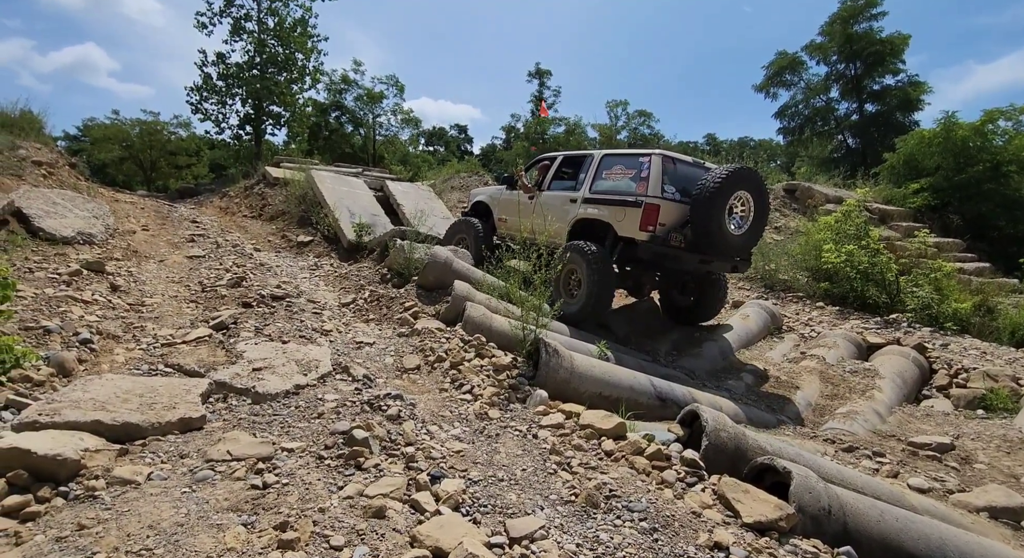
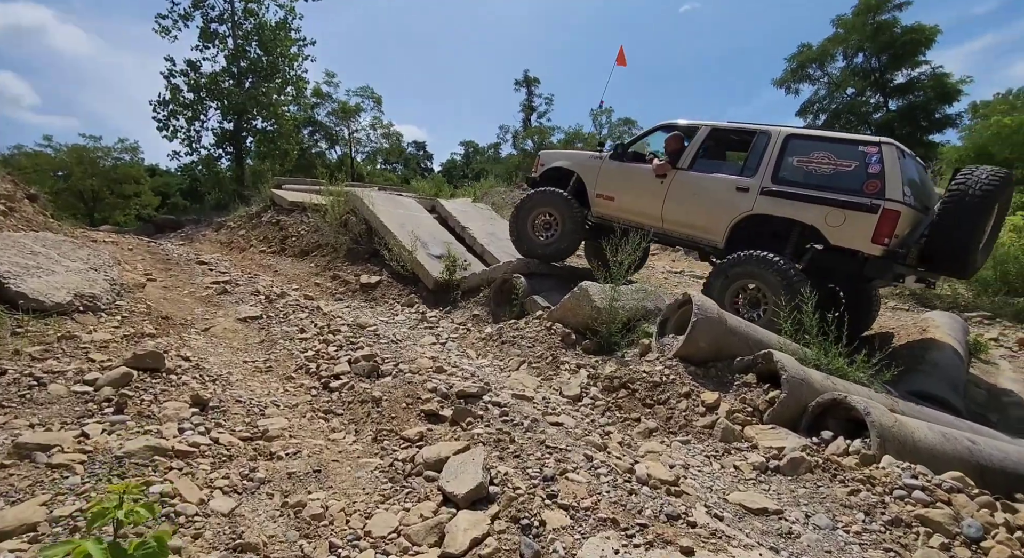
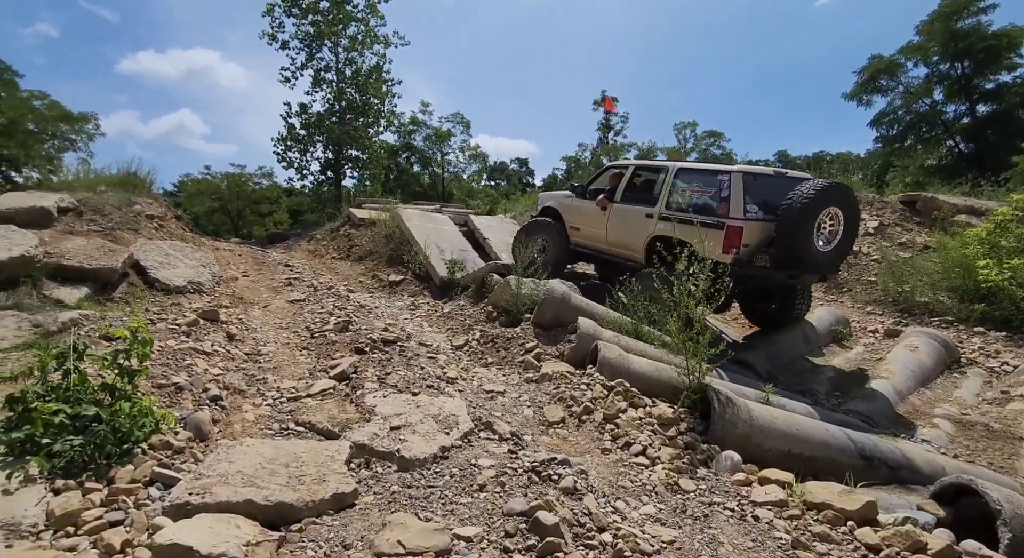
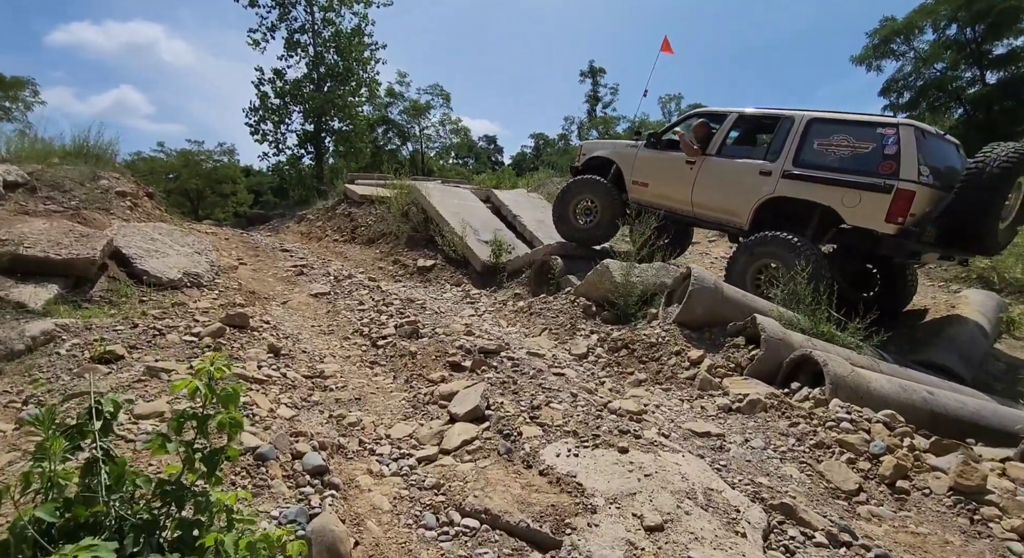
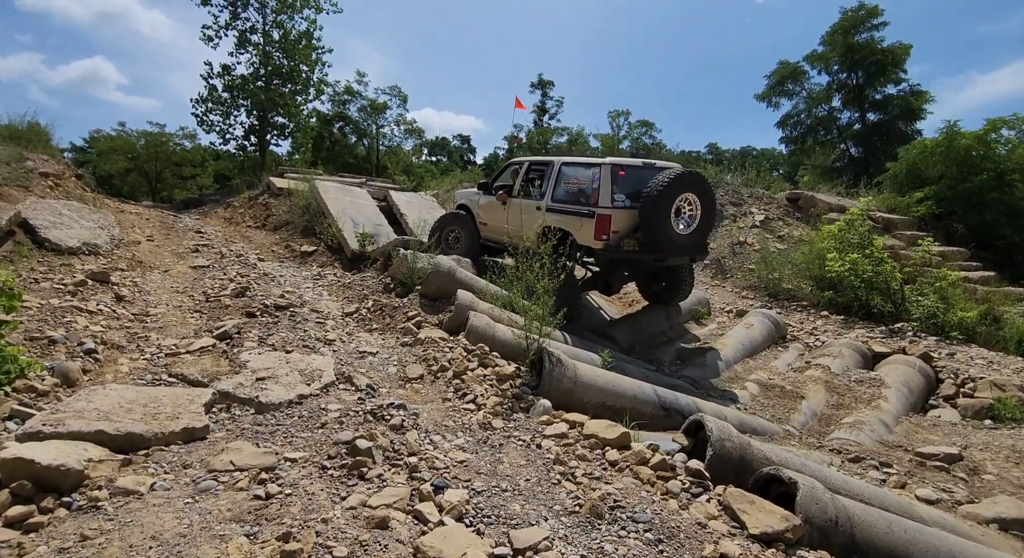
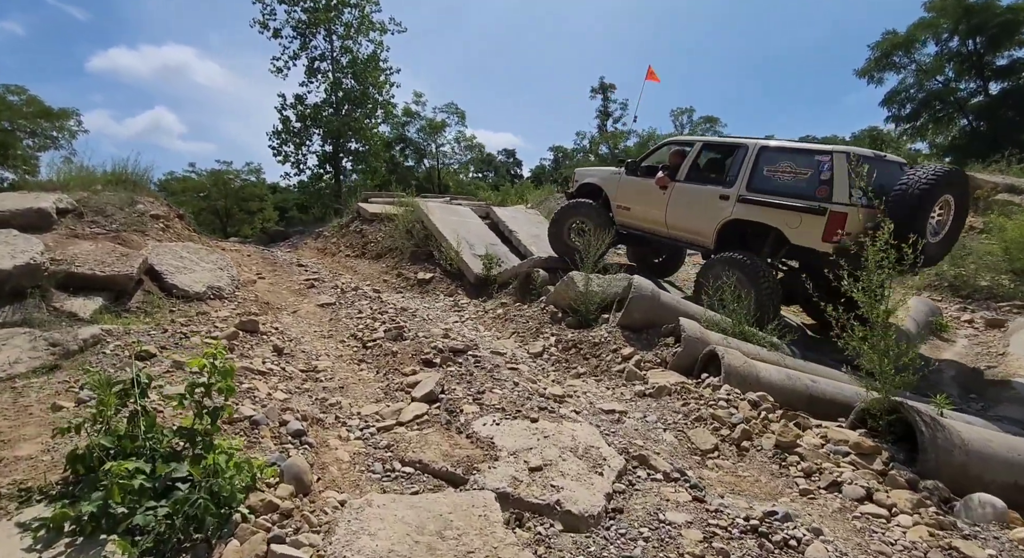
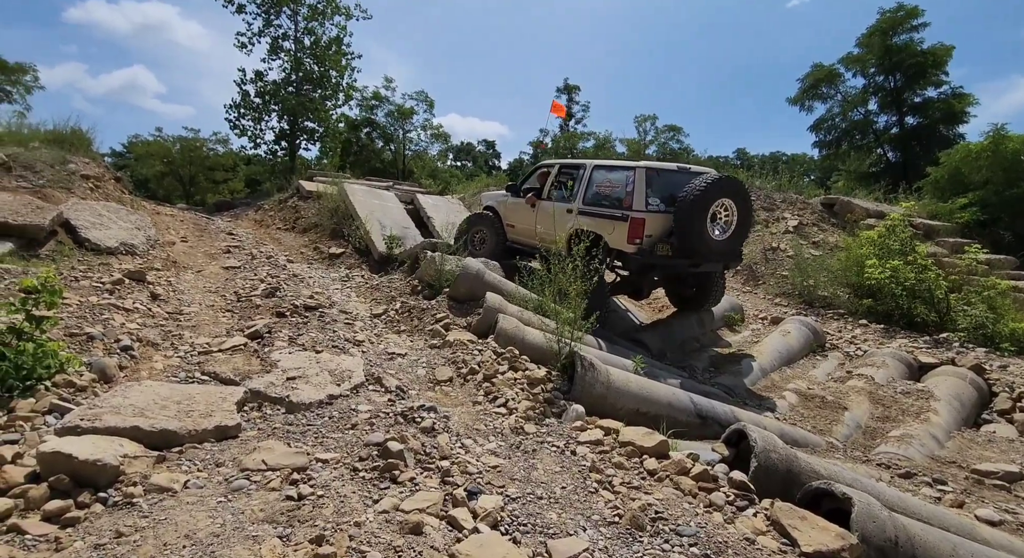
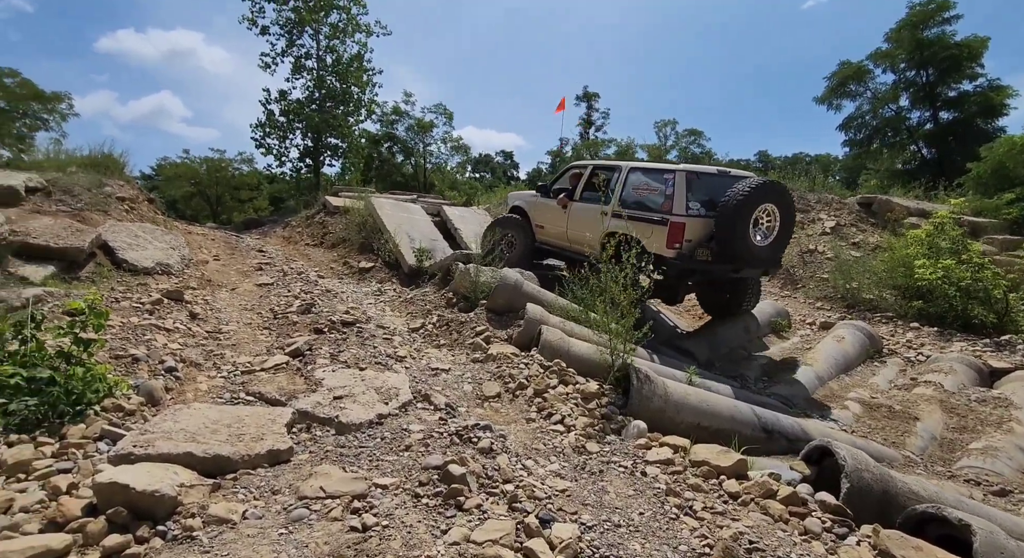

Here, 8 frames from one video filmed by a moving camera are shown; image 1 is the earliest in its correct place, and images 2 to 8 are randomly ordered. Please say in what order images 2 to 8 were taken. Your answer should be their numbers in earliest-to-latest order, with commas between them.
5, 7, 8, 3, 6, 4, 2
